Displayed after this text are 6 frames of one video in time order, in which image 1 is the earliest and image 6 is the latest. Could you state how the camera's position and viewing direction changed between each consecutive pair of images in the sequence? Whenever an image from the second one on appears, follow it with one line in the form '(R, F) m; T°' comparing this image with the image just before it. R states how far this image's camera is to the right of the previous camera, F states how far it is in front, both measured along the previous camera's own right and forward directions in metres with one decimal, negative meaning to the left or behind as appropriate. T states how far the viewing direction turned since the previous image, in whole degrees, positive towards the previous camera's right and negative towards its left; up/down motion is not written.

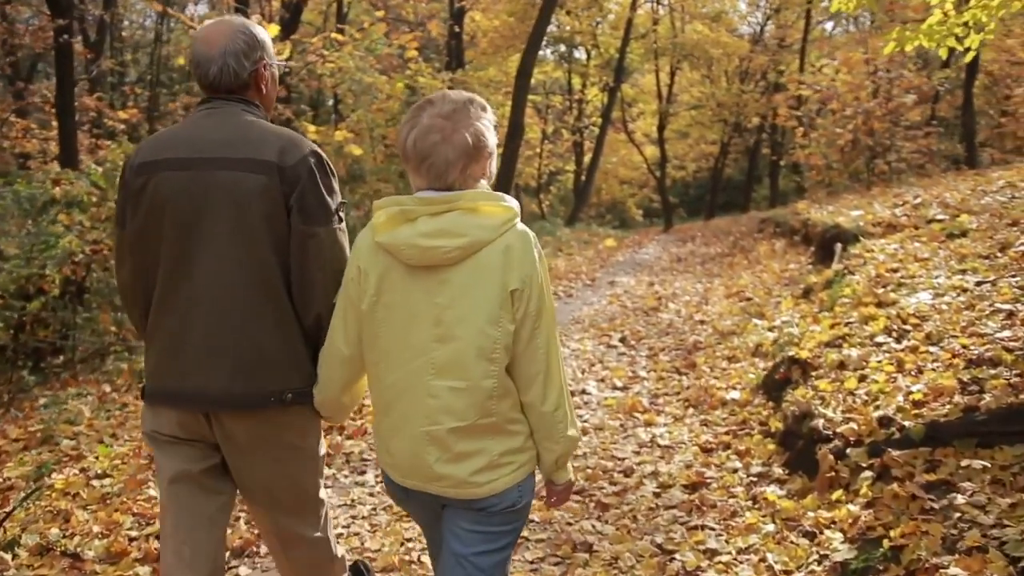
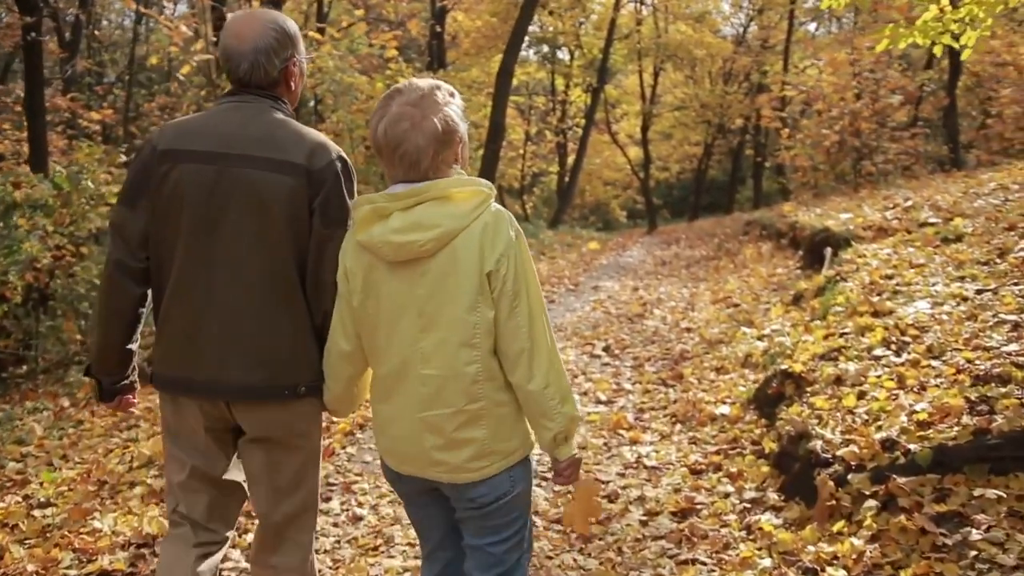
(+0.1, +0.4) m; +1°
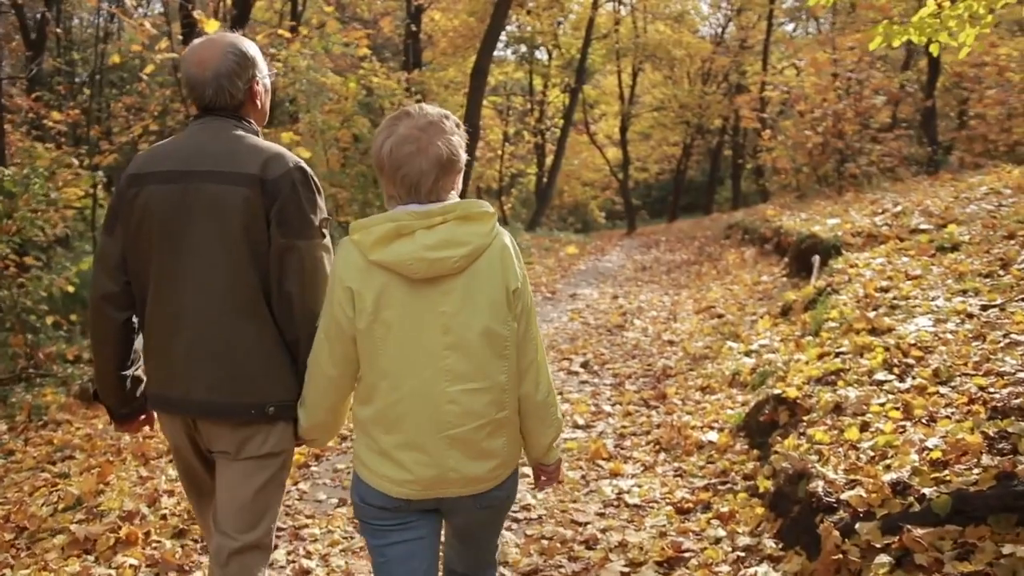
(+0.1, +0.6) m; +1°
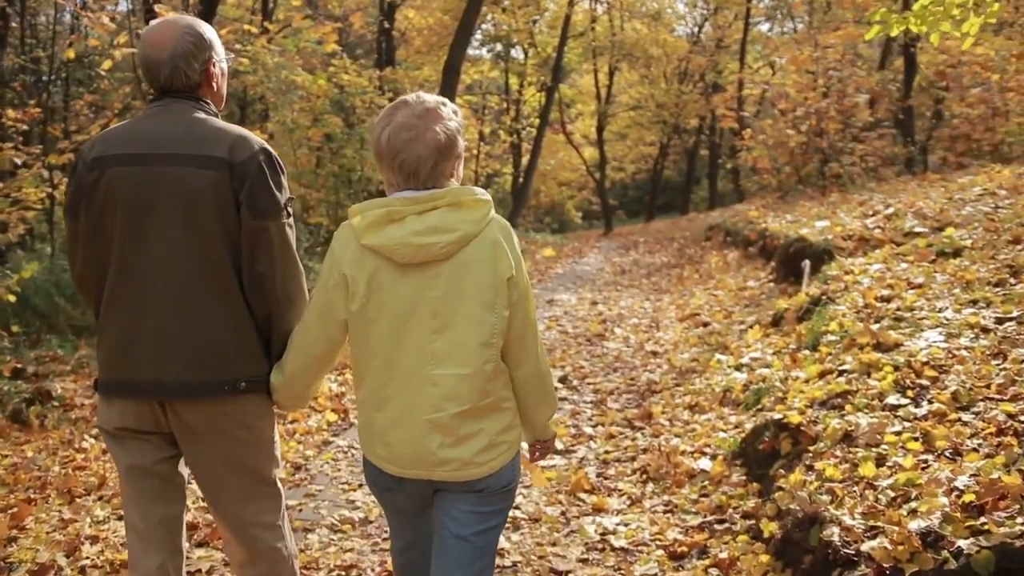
(0.0, +0.6) m; +2°
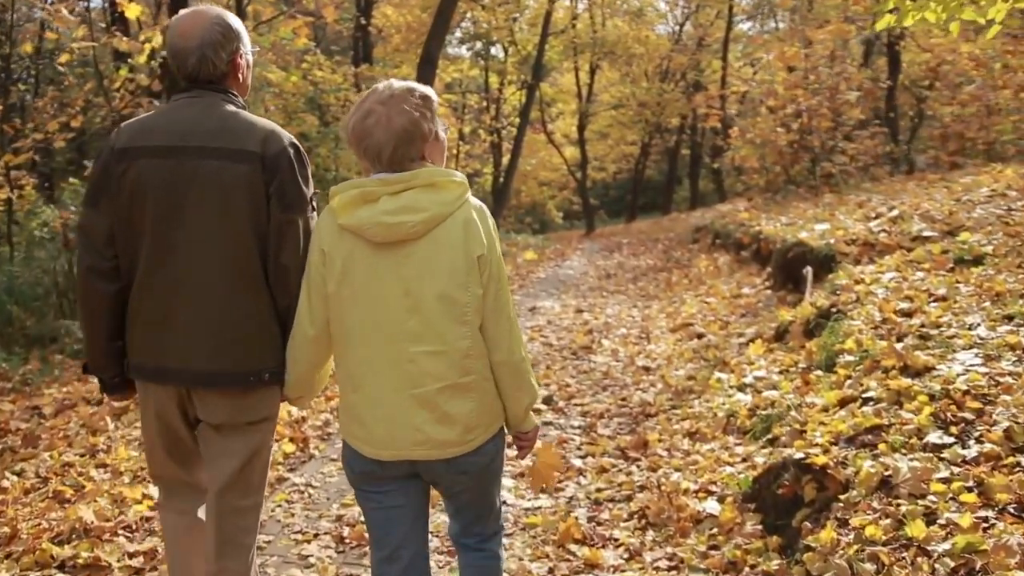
(0.0, +0.8) m; +1°
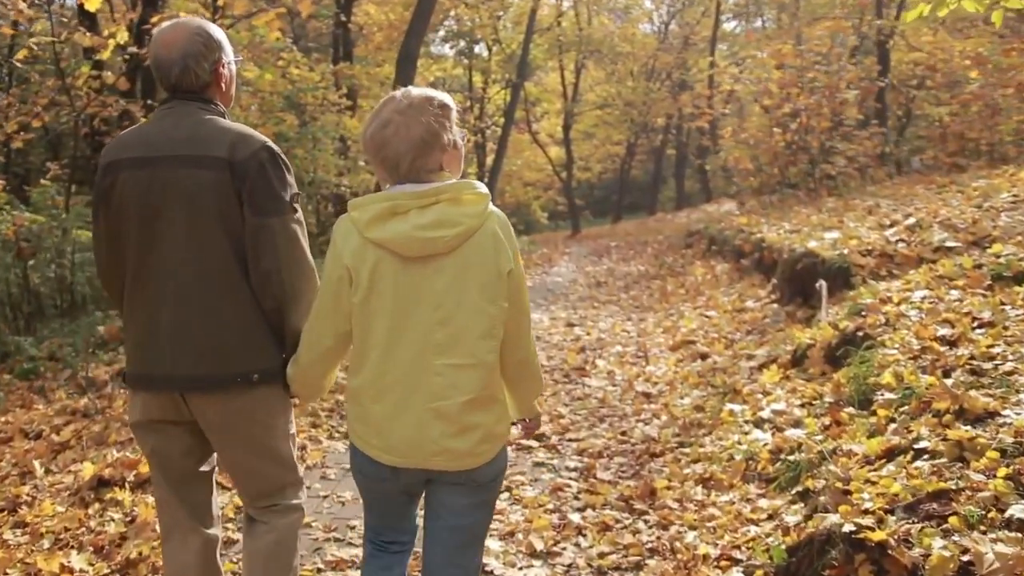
(0.0, +0.8) m; +1°
